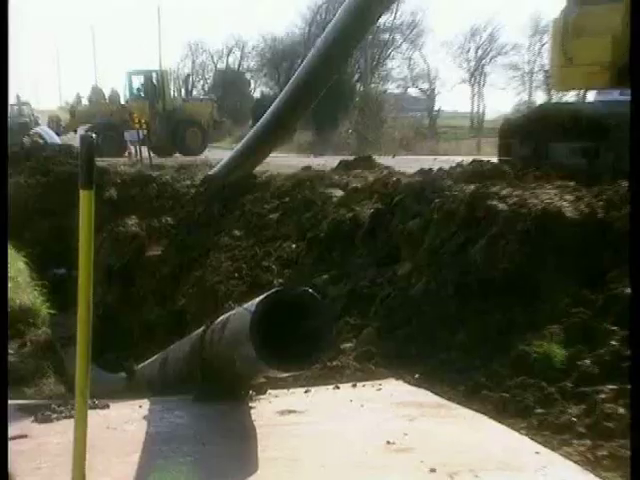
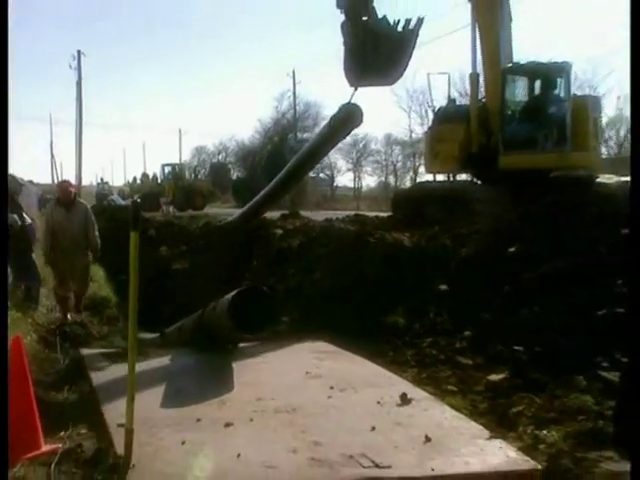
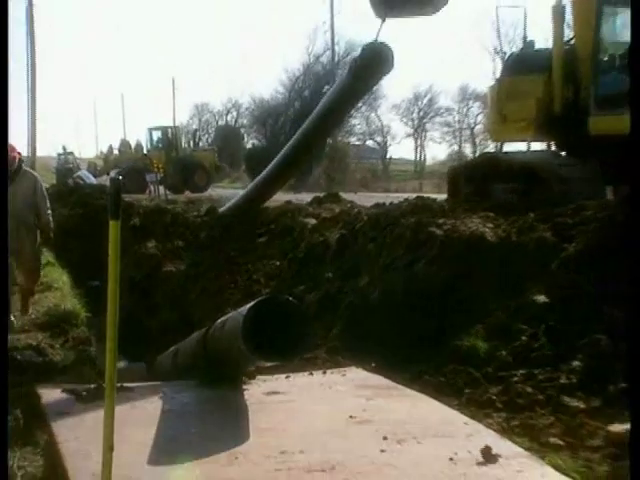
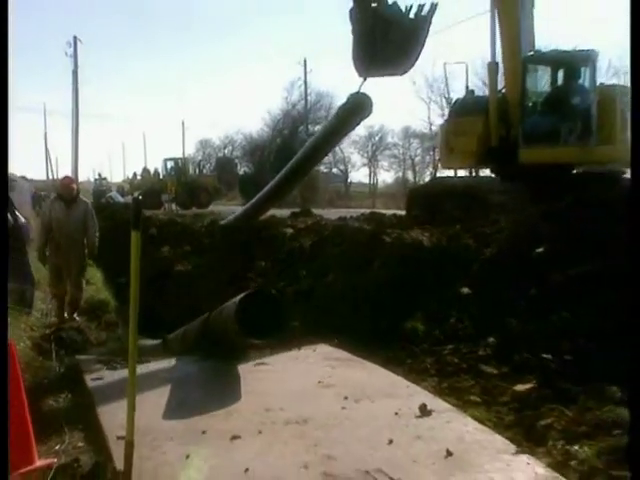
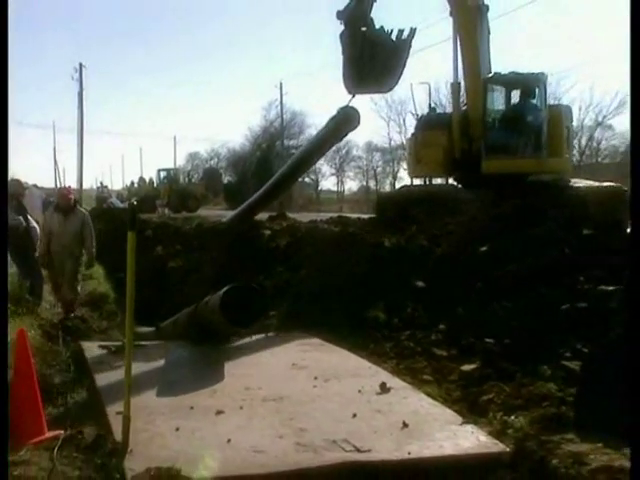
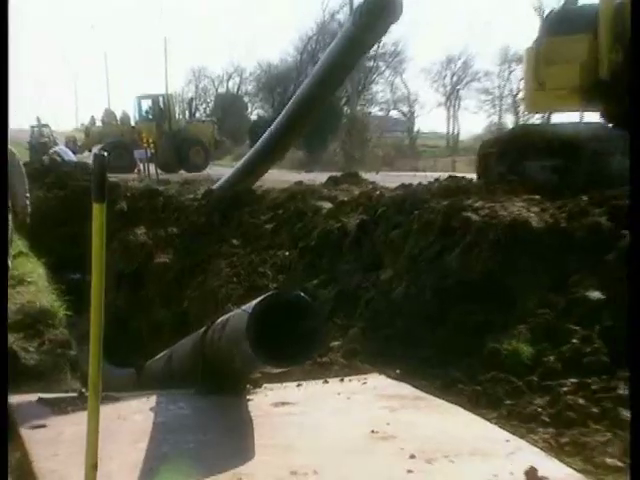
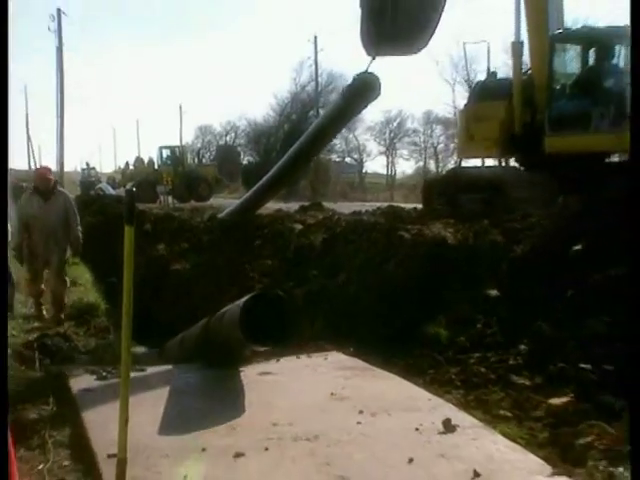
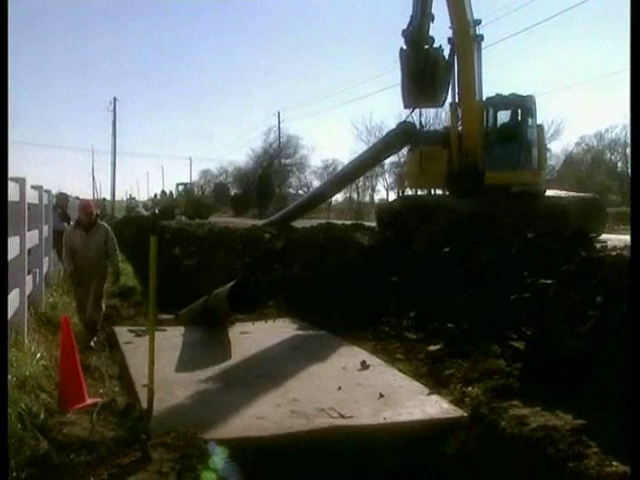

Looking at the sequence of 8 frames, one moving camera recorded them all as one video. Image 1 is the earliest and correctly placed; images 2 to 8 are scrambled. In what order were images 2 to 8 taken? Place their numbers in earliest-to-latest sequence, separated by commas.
6, 3, 7, 4, 2, 5, 8
